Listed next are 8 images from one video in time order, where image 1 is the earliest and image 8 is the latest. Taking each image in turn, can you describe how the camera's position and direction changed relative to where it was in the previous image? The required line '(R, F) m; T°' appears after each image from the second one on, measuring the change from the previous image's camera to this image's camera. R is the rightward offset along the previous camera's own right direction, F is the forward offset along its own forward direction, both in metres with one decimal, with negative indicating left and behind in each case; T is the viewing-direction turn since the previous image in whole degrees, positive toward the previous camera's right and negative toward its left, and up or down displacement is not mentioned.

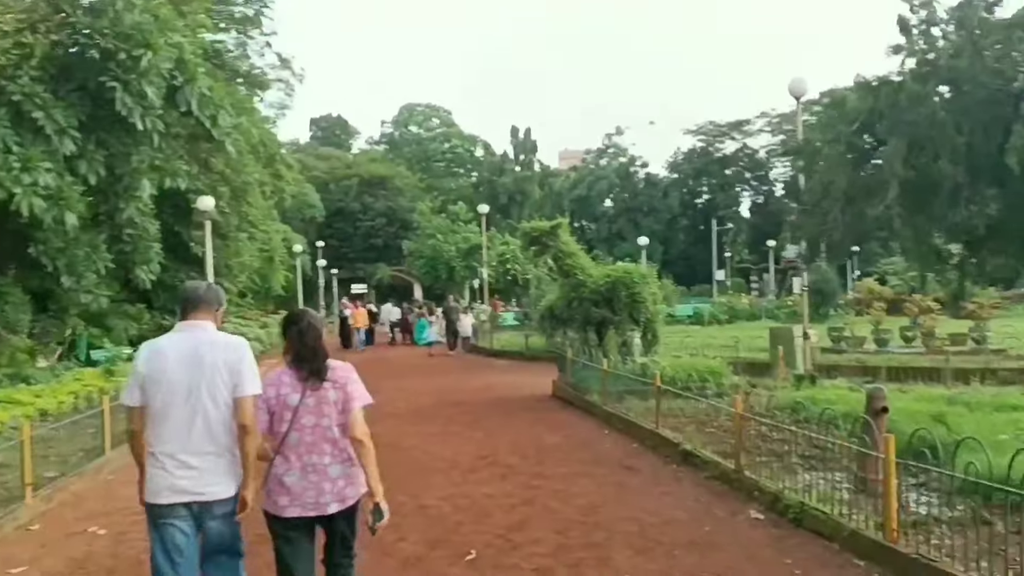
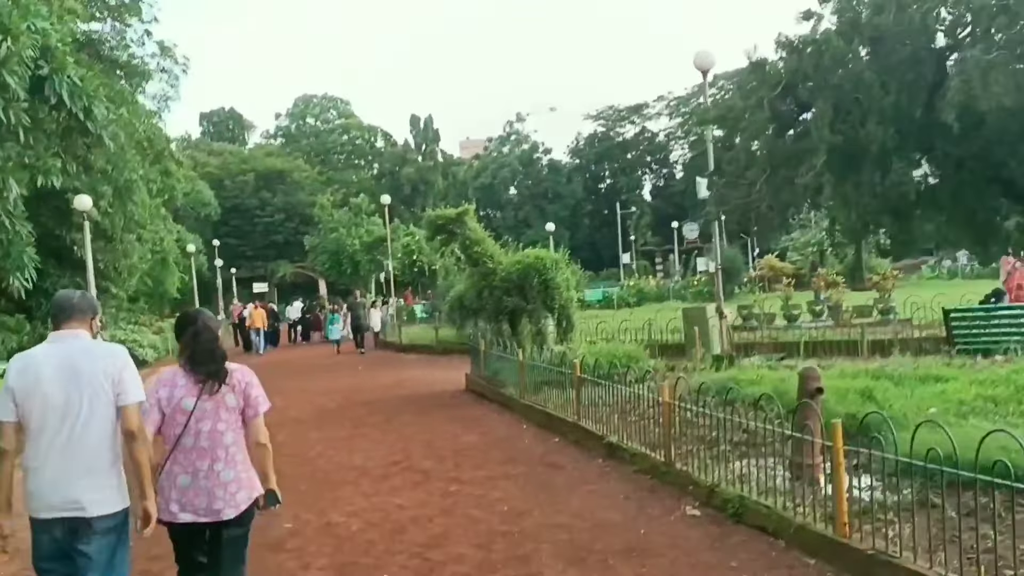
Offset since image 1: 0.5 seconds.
(0.0, +0.6) m; +5°
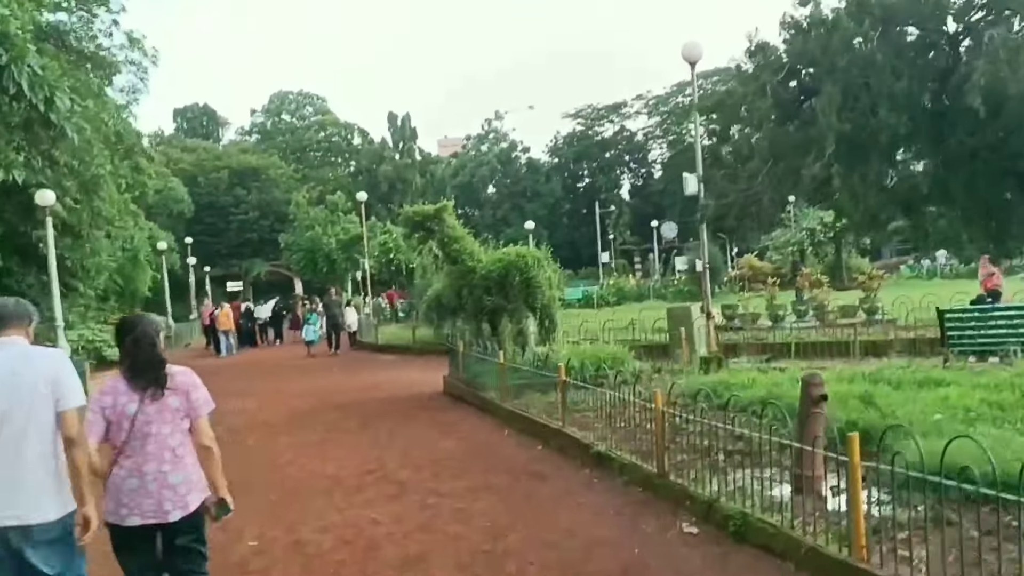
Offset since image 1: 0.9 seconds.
(0.0, +0.5) m; +1°
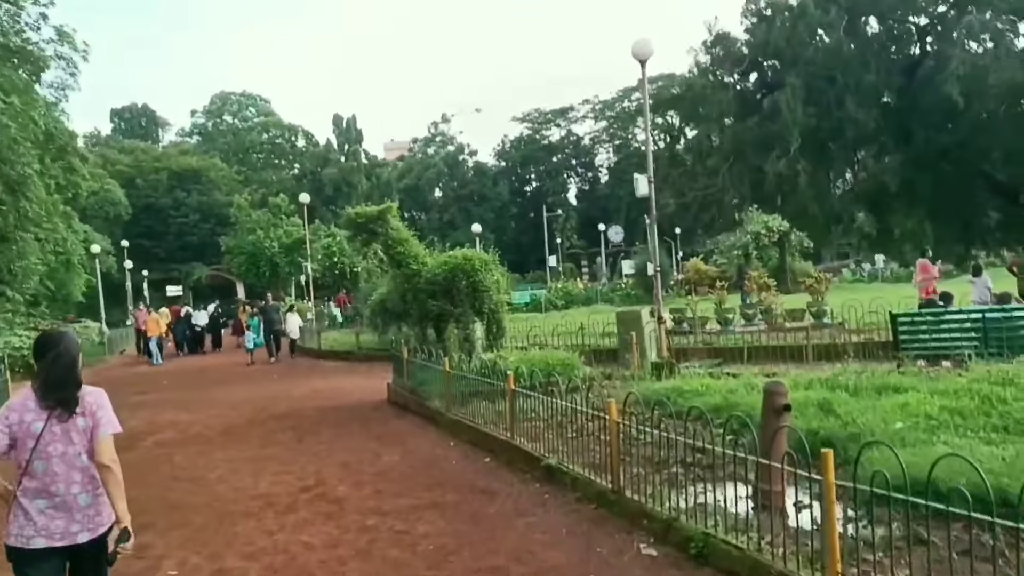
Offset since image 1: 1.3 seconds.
(0.0, +0.4) m; +3°
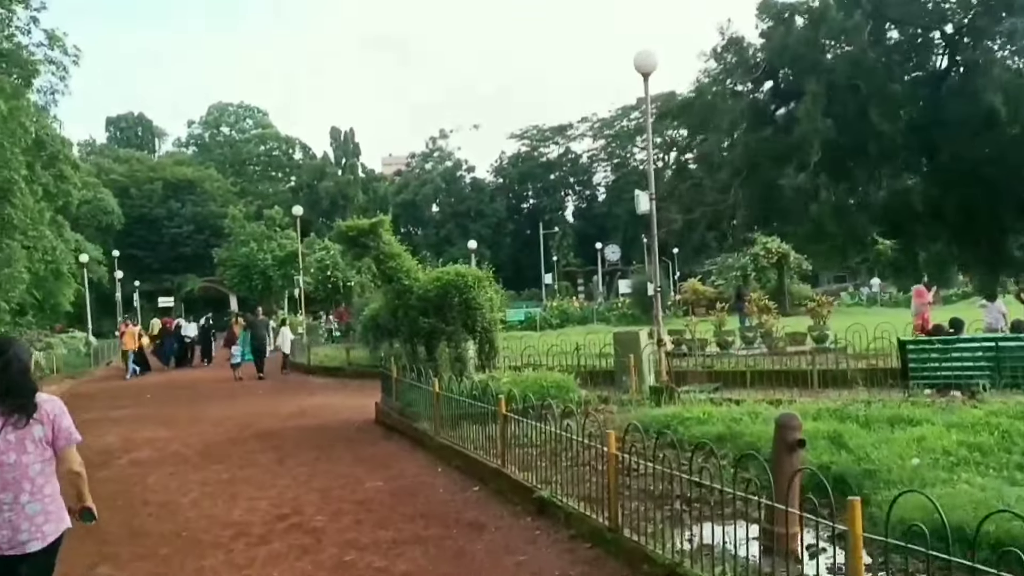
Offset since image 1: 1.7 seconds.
(0.0, +0.5) m; 0°
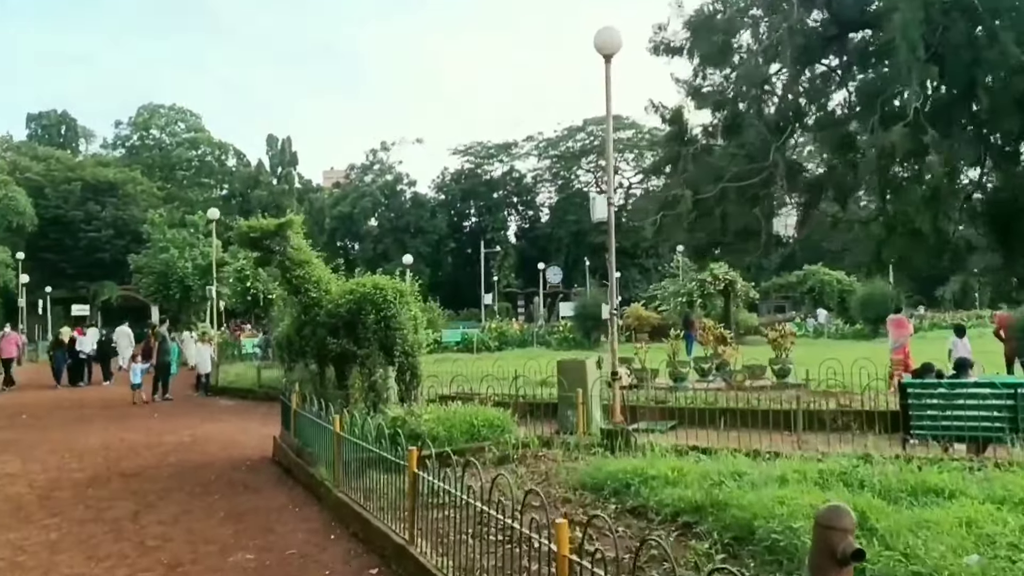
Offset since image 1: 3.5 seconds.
(+0.1, +2.0) m; +4°
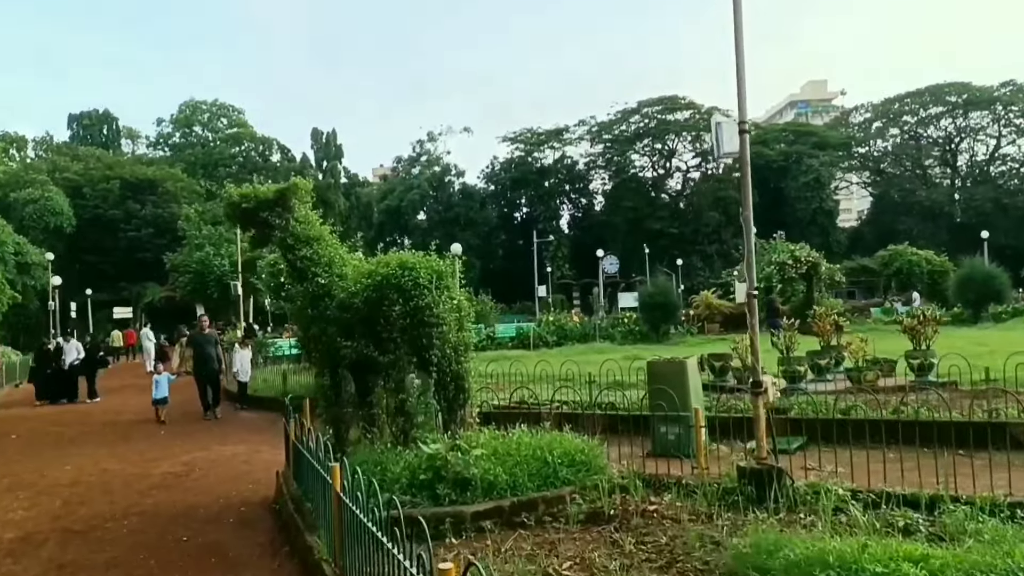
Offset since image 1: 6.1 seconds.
(-0.2, +3.0) m; -3°
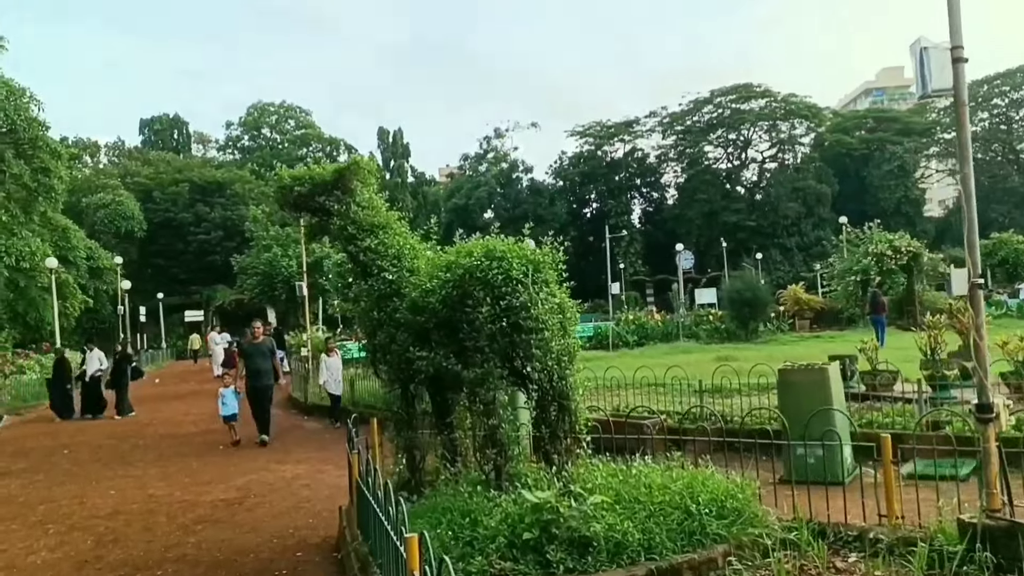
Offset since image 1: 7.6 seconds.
(-0.3, +1.6) m; -4°
